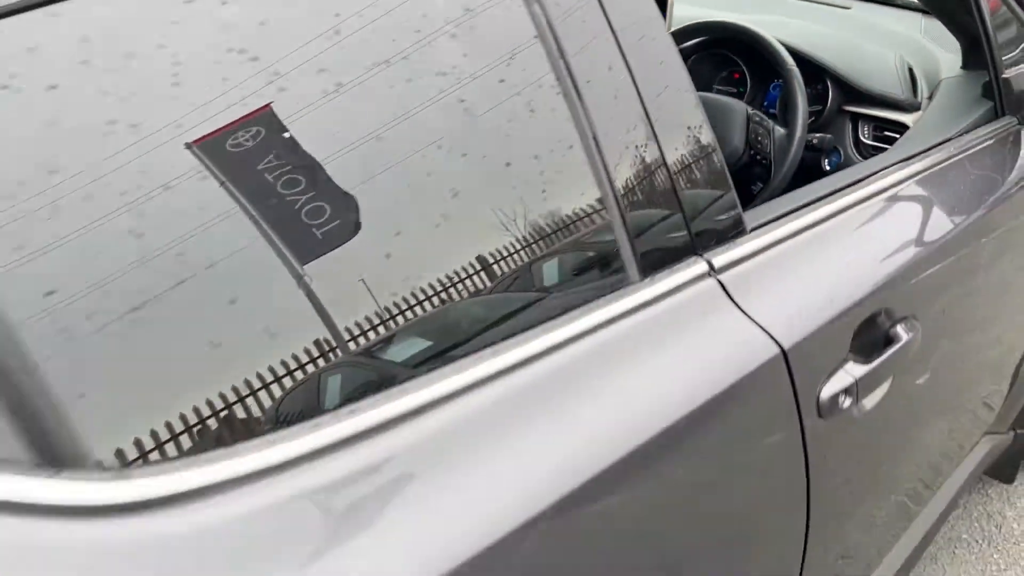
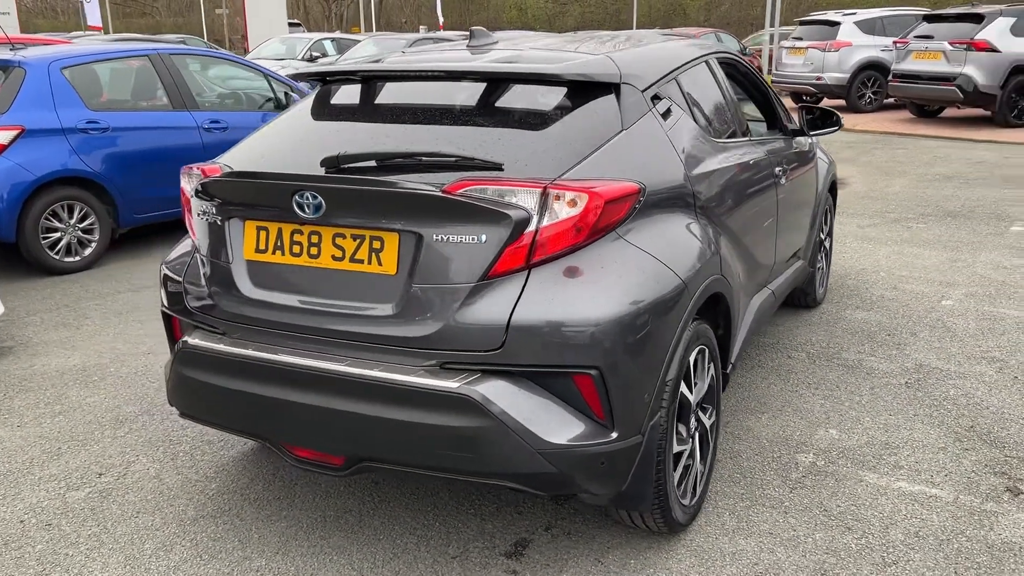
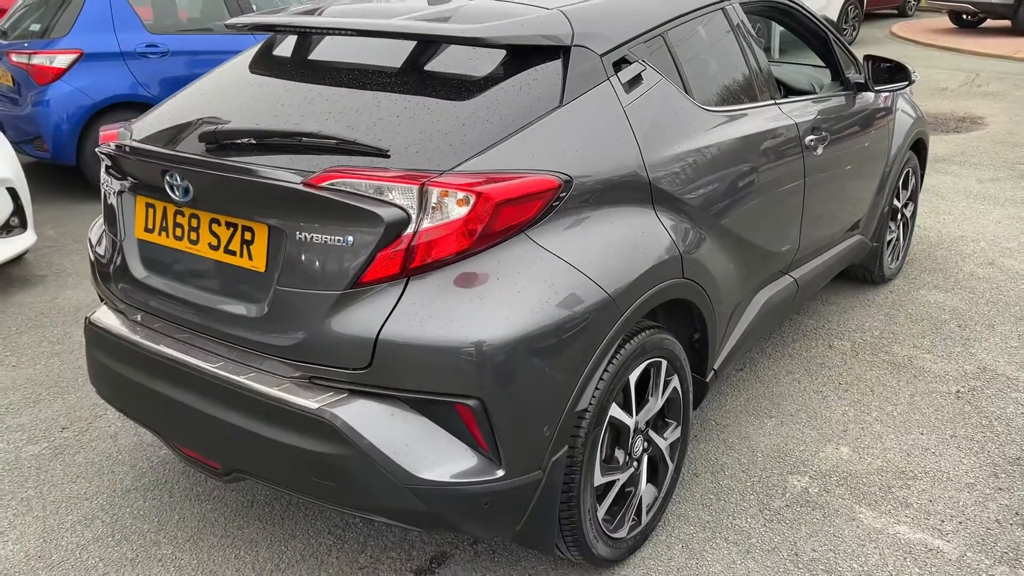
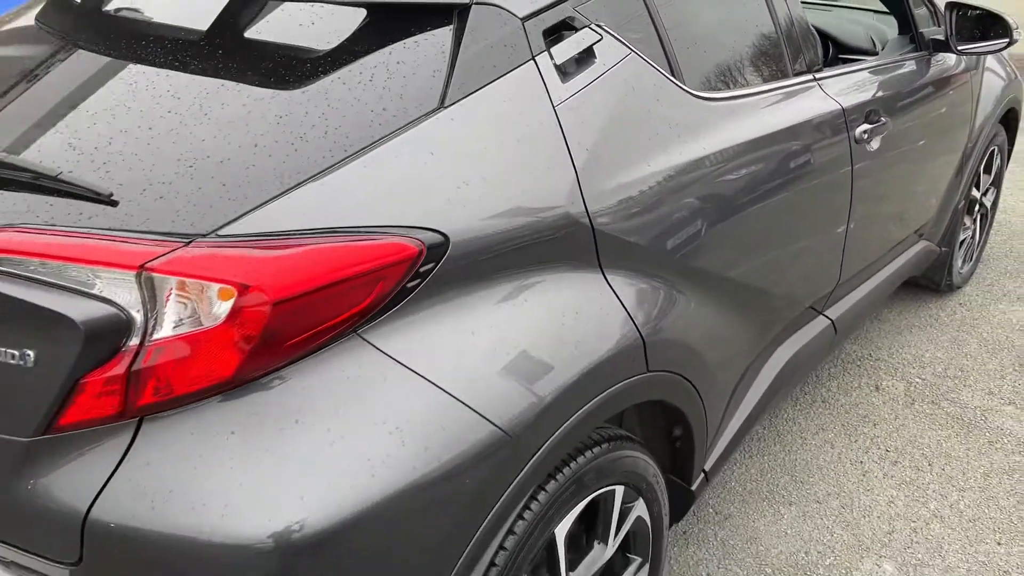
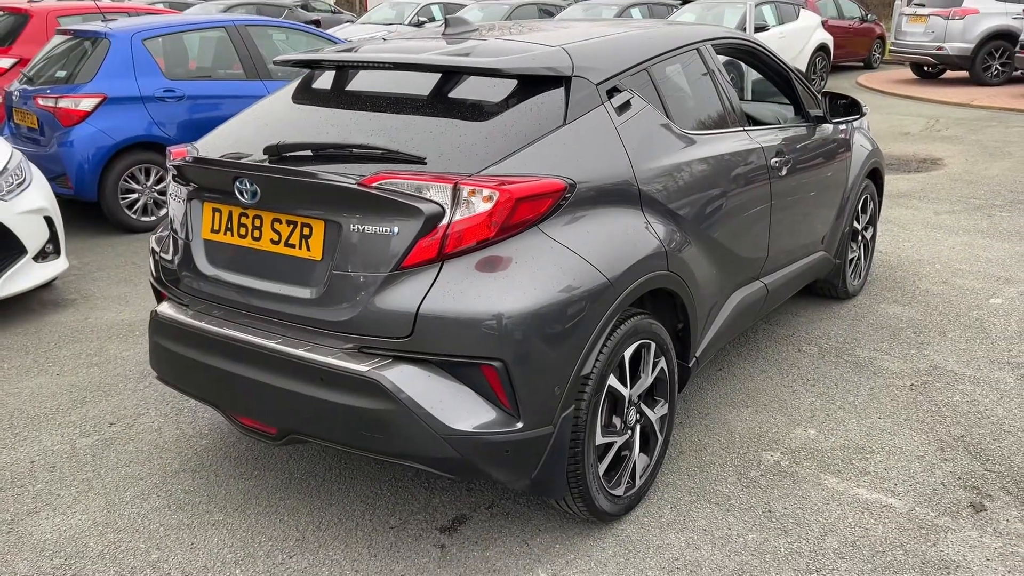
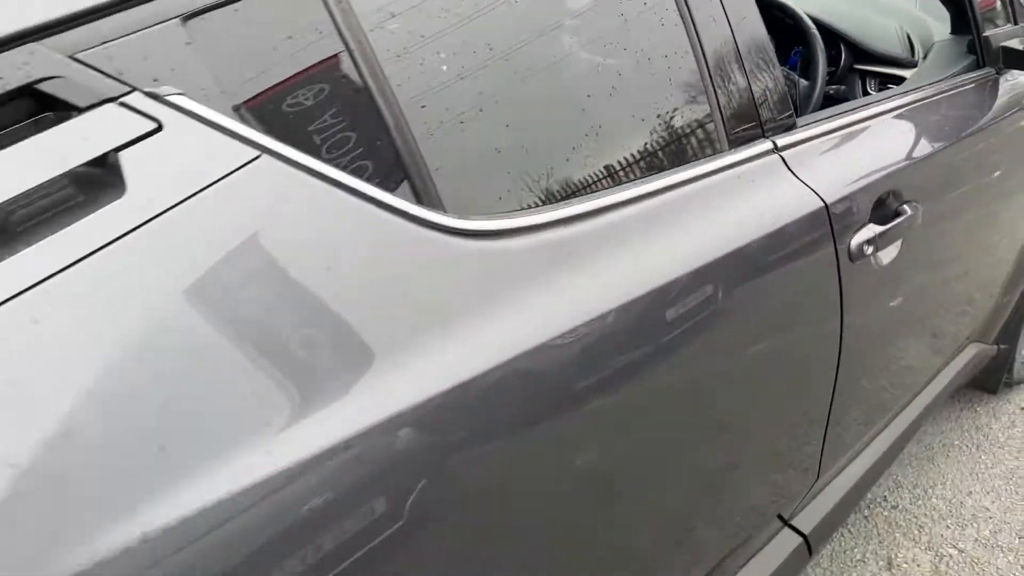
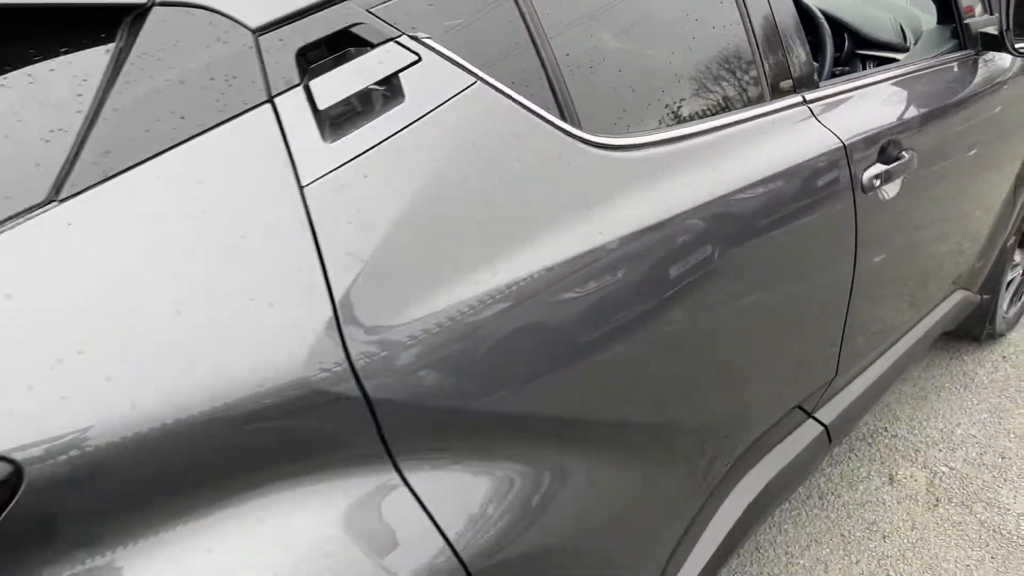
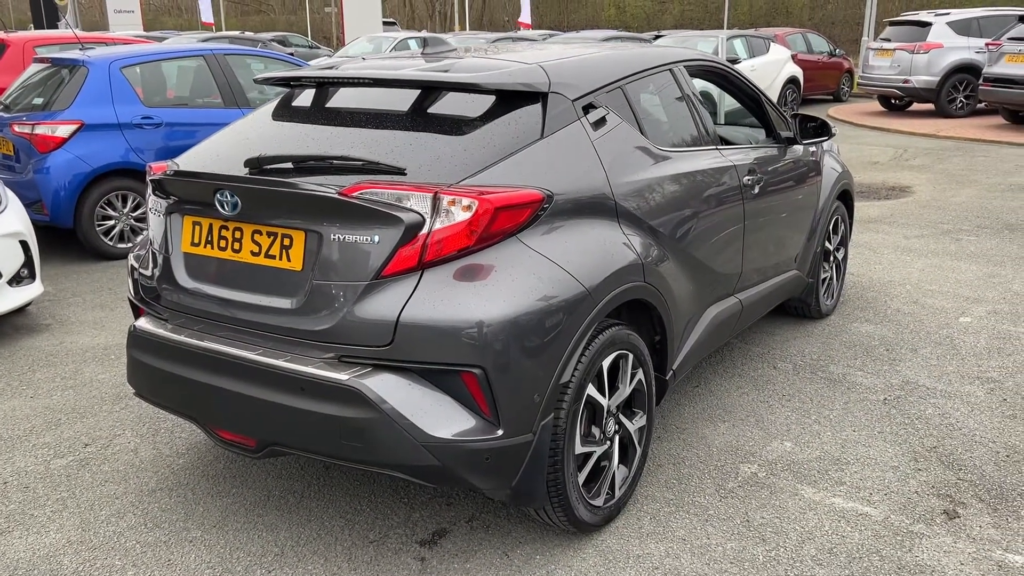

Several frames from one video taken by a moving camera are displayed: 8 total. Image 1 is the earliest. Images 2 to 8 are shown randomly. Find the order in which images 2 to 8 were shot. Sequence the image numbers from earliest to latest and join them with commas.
6, 7, 4, 3, 5, 8, 2
